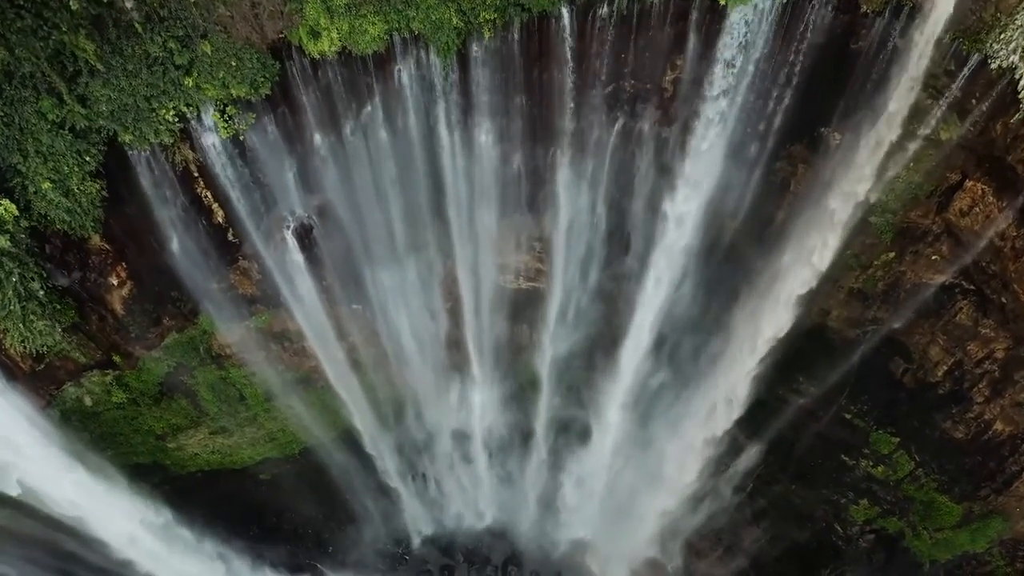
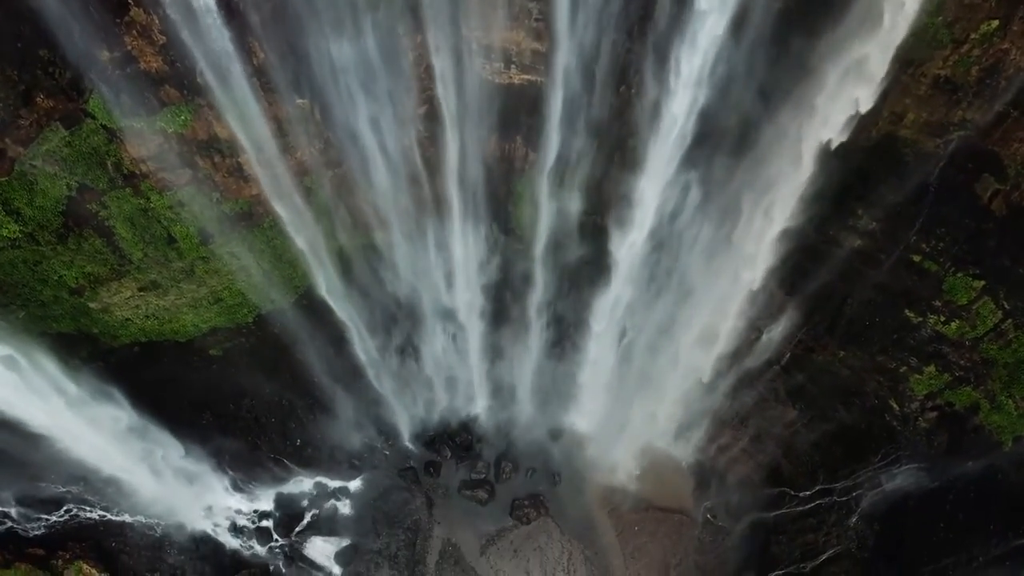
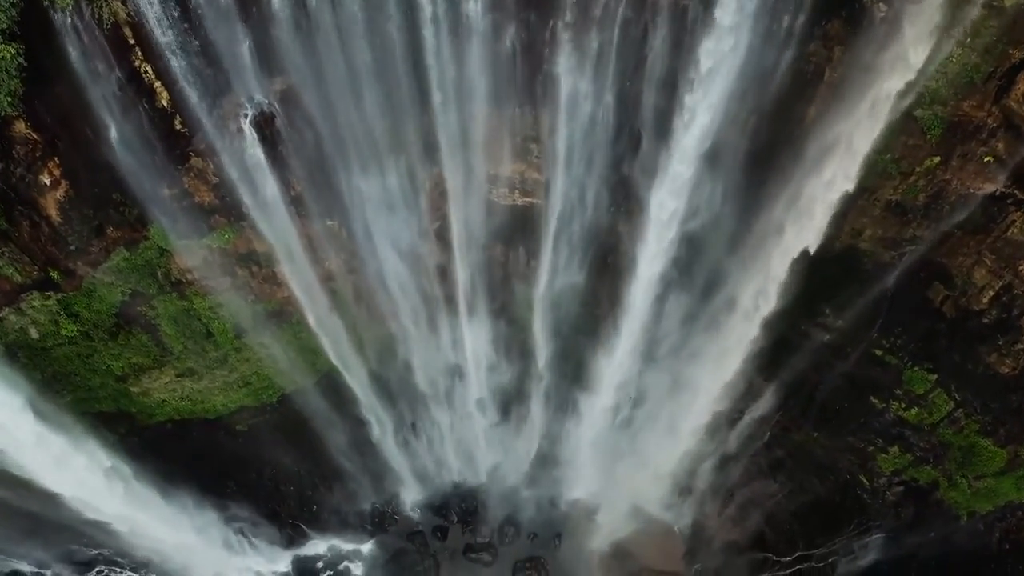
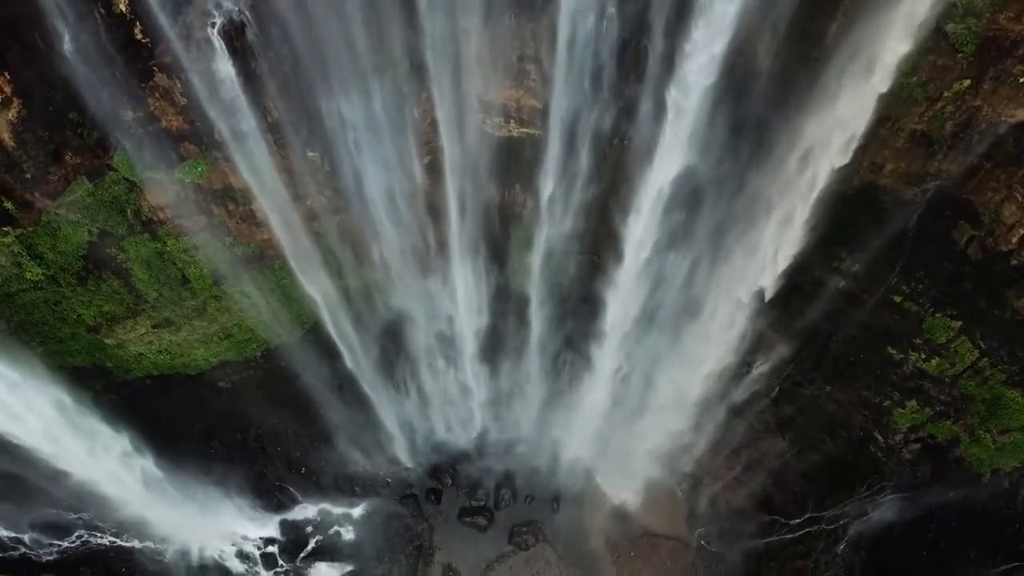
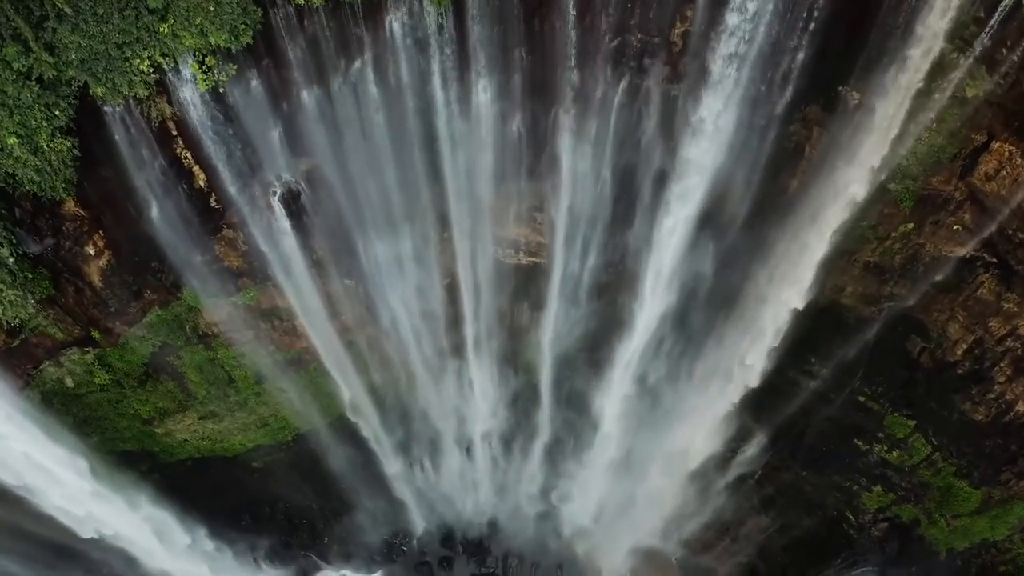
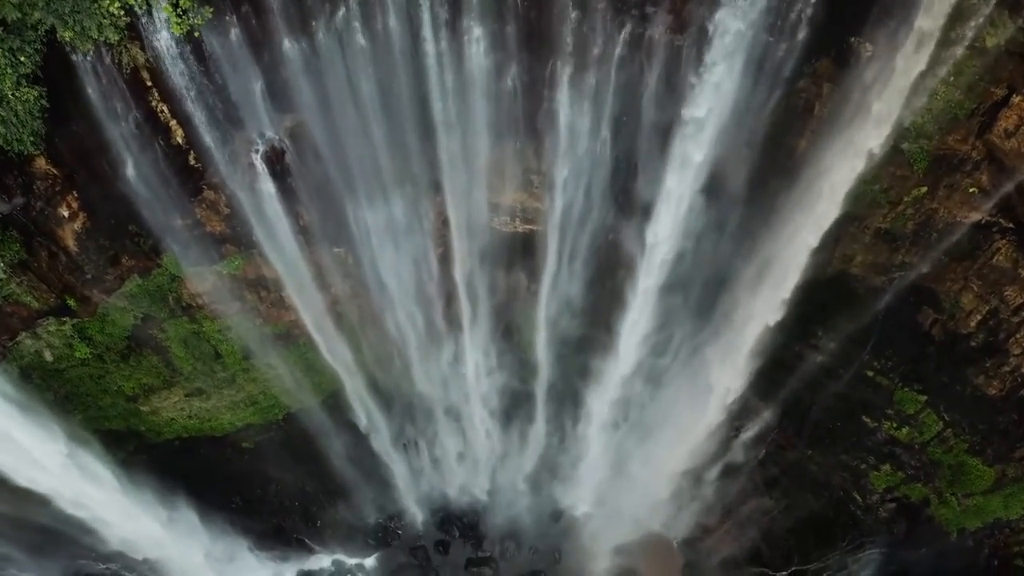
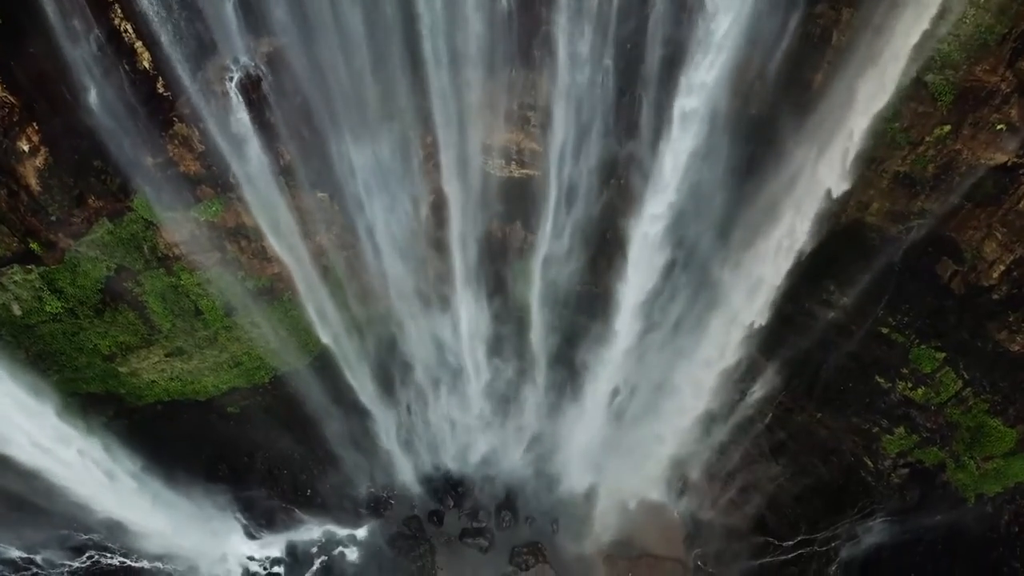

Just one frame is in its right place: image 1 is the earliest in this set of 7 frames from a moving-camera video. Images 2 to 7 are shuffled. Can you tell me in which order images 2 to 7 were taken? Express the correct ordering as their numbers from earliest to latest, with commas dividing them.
5, 6, 3, 7, 4, 2
